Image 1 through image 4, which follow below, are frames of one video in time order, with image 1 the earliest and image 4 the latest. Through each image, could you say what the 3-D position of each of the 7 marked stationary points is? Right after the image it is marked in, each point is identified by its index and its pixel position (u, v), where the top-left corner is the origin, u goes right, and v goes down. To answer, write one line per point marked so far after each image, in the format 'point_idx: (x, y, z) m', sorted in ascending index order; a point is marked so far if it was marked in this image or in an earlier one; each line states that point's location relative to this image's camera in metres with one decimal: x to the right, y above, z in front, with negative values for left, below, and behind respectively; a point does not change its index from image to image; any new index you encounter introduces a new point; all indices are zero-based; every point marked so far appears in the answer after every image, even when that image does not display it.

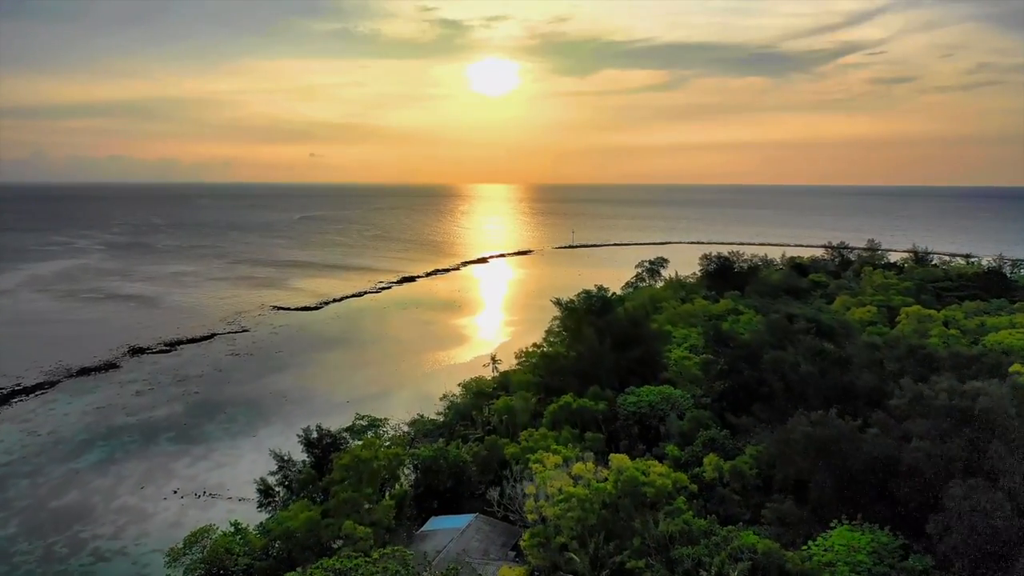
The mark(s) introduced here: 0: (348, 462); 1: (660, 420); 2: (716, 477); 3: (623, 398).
0: (-4.1, -4.4, +14.6) m
1: (+4.3, -3.8, +17.0) m
2: (+4.6, -4.3, +13.2) m
3: (+3.5, -3.4, +18.1) m
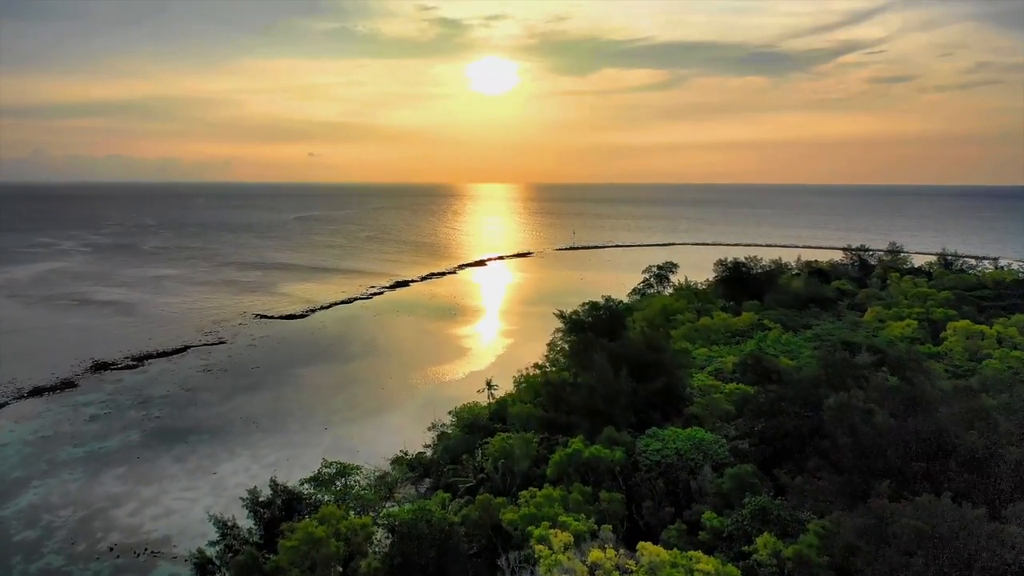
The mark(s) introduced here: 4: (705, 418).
0: (-4.2, -4.9, +11.5) m
1: (+4.2, -4.4, +13.9) m
2: (+4.5, -4.8, +10.1) m
3: (+3.4, -4.0, +15.0) m
4: (+5.4, -3.6, +16.5) m
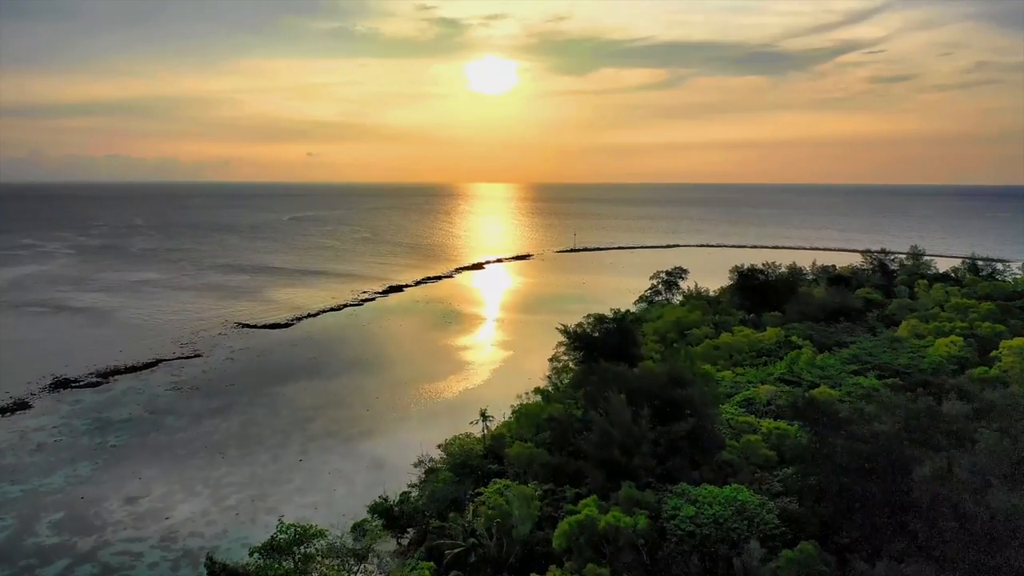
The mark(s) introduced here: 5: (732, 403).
0: (-4.2, -5.5, +8.7) m
1: (+4.2, -4.9, +11.1) m
2: (+4.5, -5.4, +7.3) m
3: (+3.3, -4.5, +12.2) m
4: (+5.3, -4.2, +13.7) m
5: (+6.6, -3.4, +17.7) m
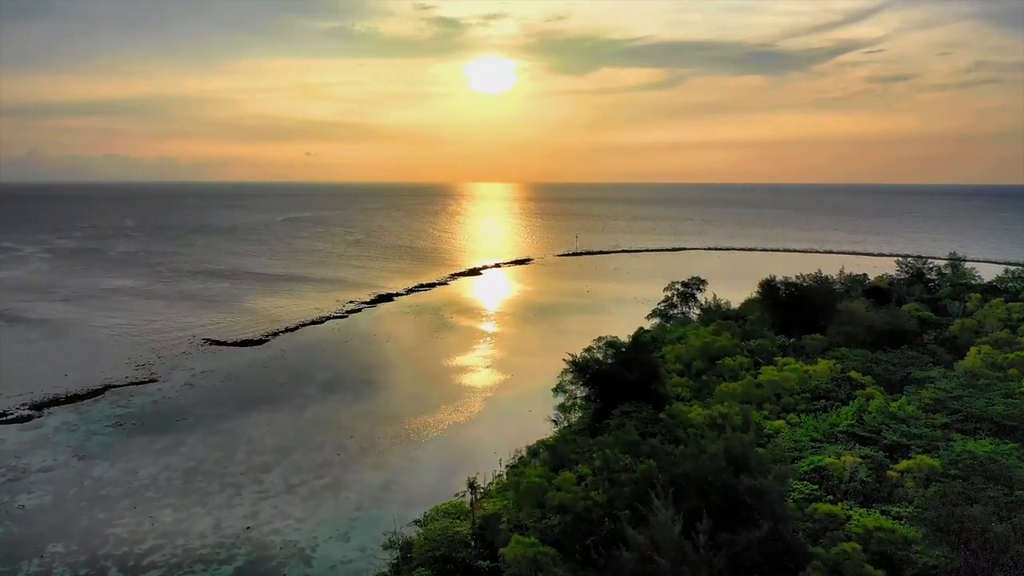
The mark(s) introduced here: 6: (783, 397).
0: (-4.3, -6.3, +4.4) m
1: (+4.1, -5.7, +6.8) m
2: (+4.4, -6.2, +3.0) m
3: (+3.3, -5.4, +7.9) m
4: (+5.3, -5.0, +9.4) m
5: (+6.5, -4.2, +13.4) m
6: (+8.5, -3.4, +18.3) m
